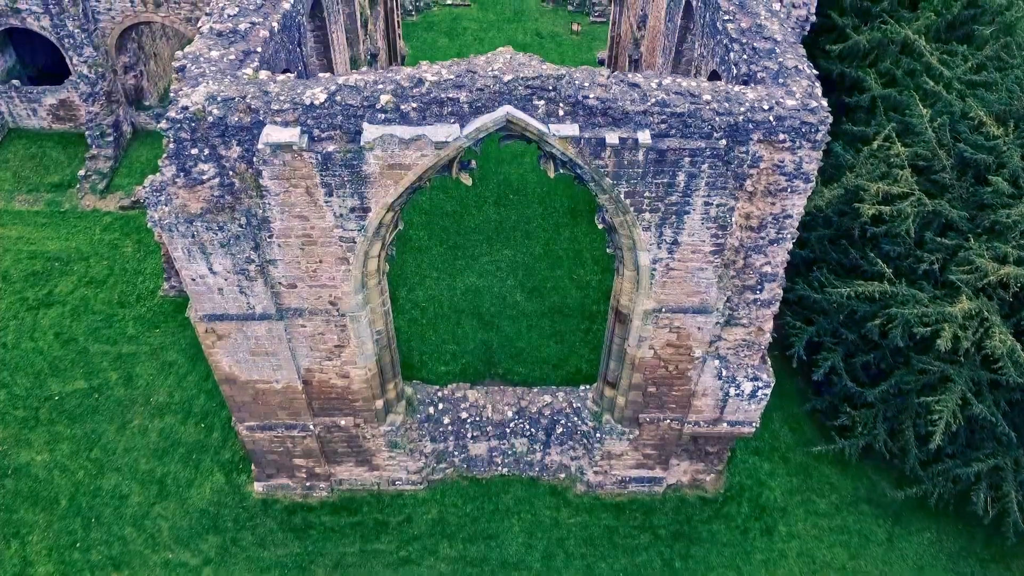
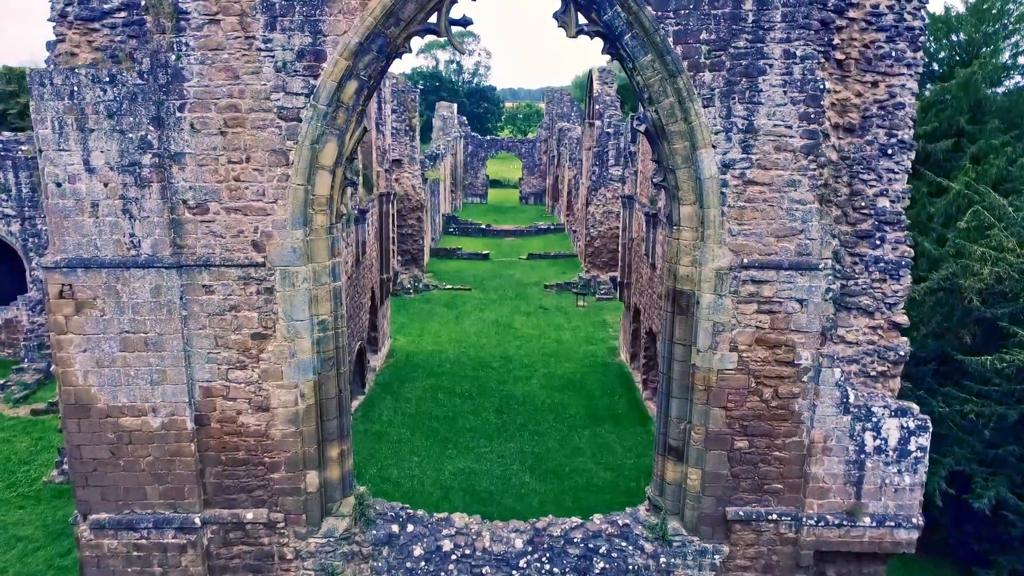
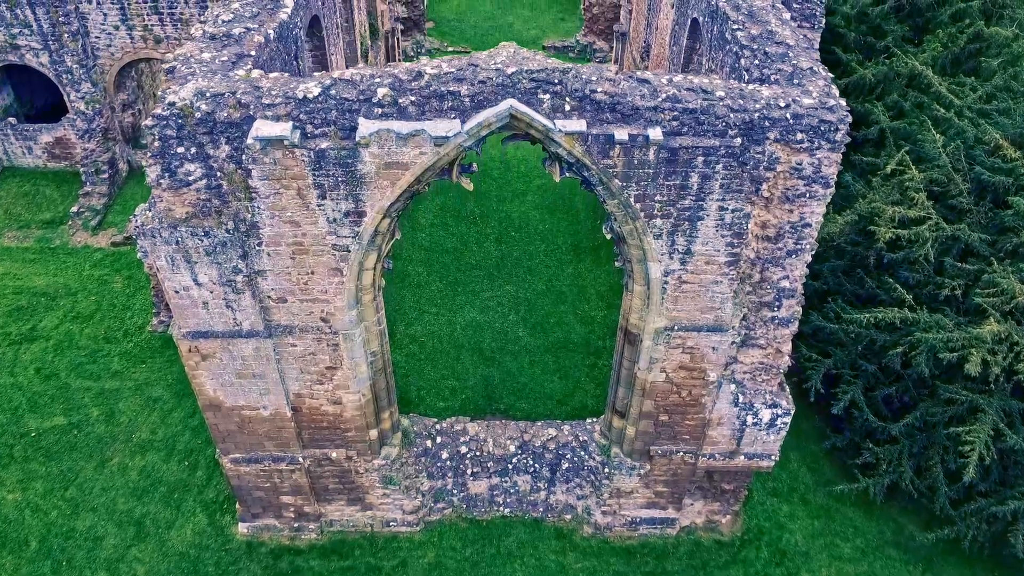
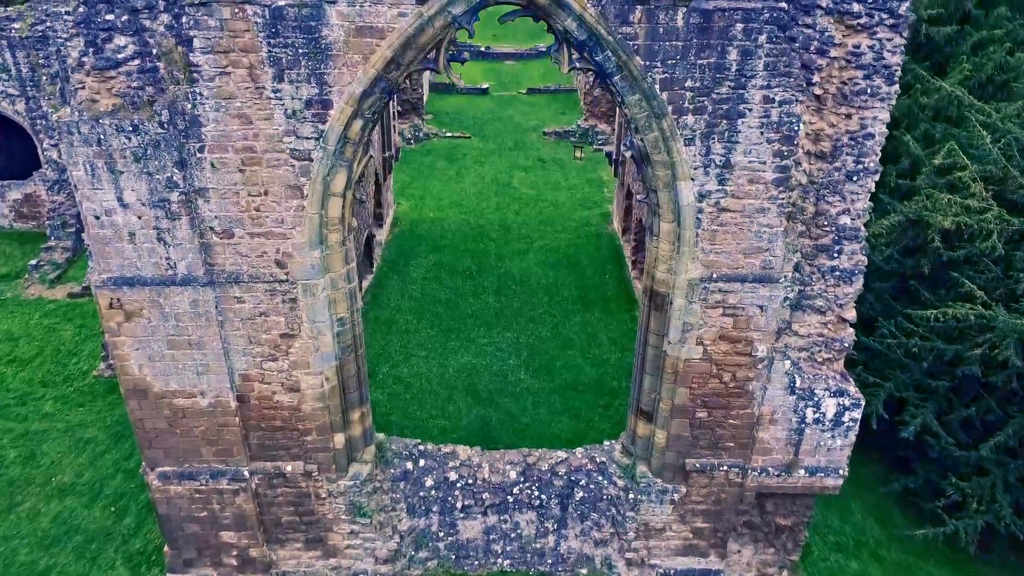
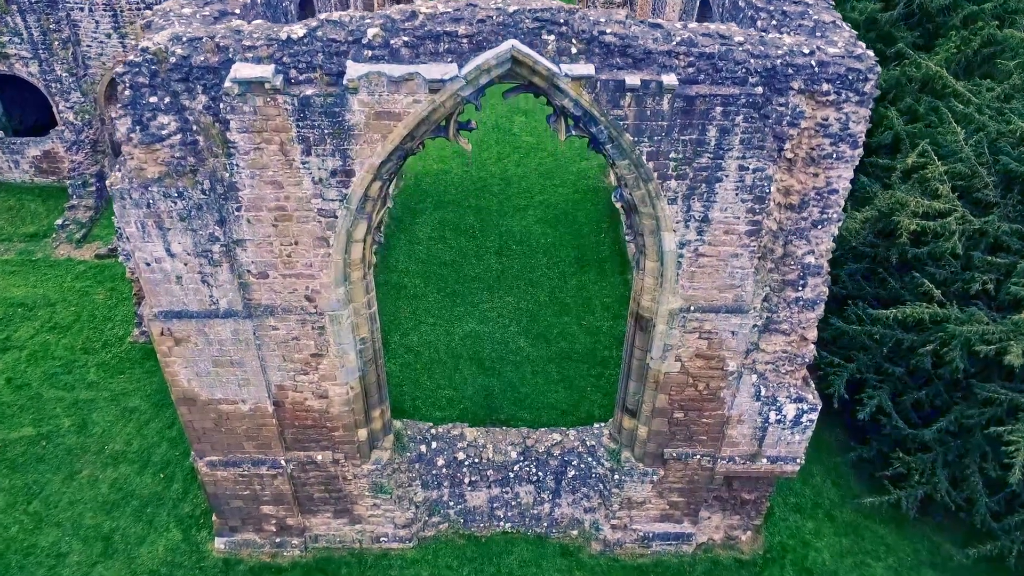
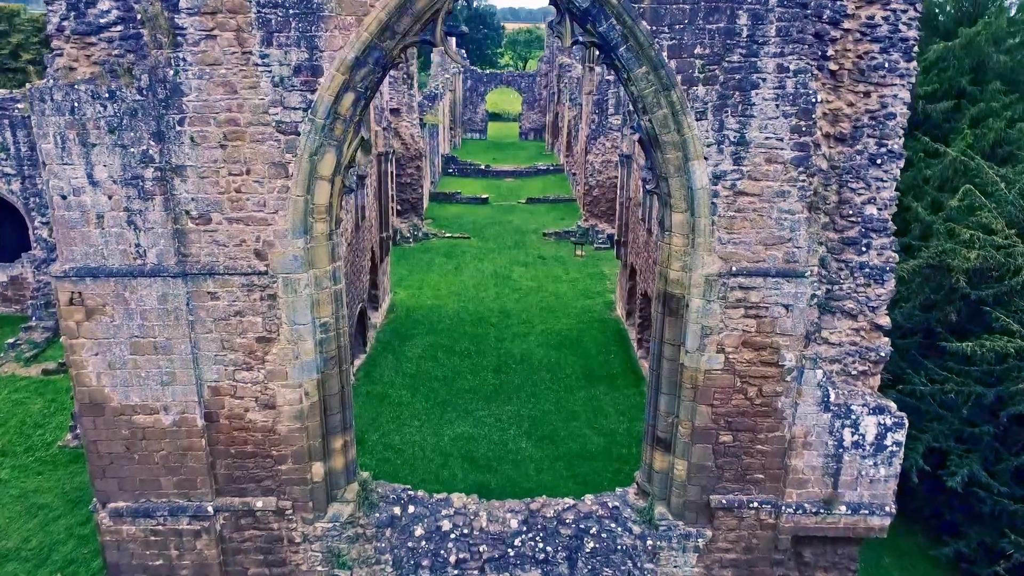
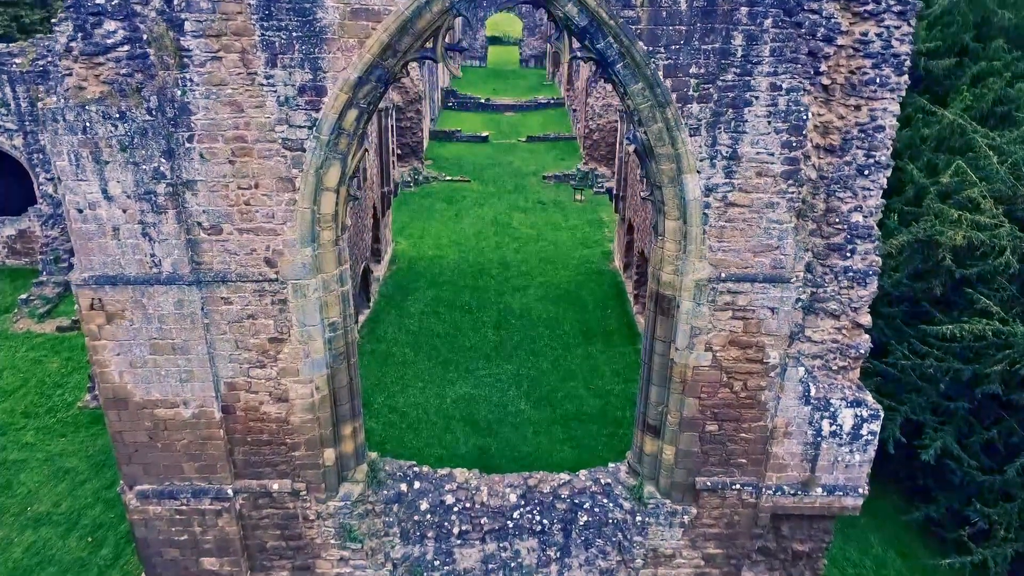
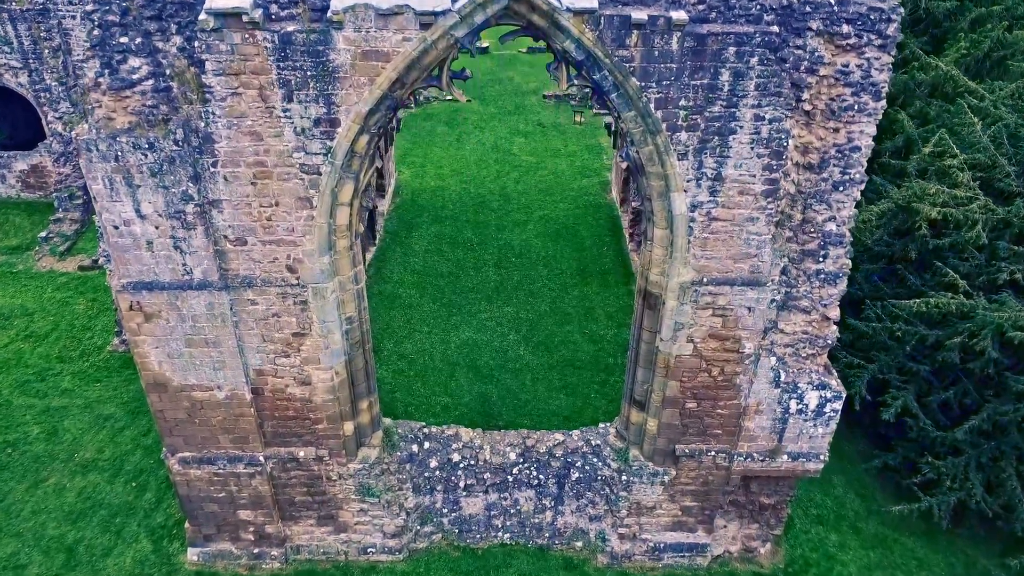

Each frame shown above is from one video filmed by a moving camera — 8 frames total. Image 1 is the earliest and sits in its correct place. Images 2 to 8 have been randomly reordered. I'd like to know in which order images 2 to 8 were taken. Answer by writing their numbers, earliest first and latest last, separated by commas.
3, 5, 8, 4, 7, 6, 2
